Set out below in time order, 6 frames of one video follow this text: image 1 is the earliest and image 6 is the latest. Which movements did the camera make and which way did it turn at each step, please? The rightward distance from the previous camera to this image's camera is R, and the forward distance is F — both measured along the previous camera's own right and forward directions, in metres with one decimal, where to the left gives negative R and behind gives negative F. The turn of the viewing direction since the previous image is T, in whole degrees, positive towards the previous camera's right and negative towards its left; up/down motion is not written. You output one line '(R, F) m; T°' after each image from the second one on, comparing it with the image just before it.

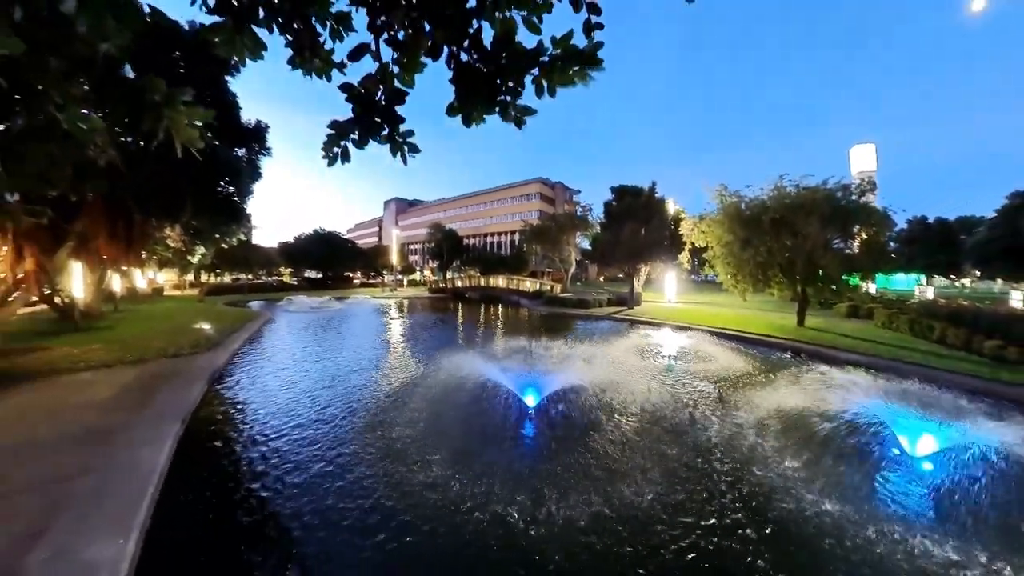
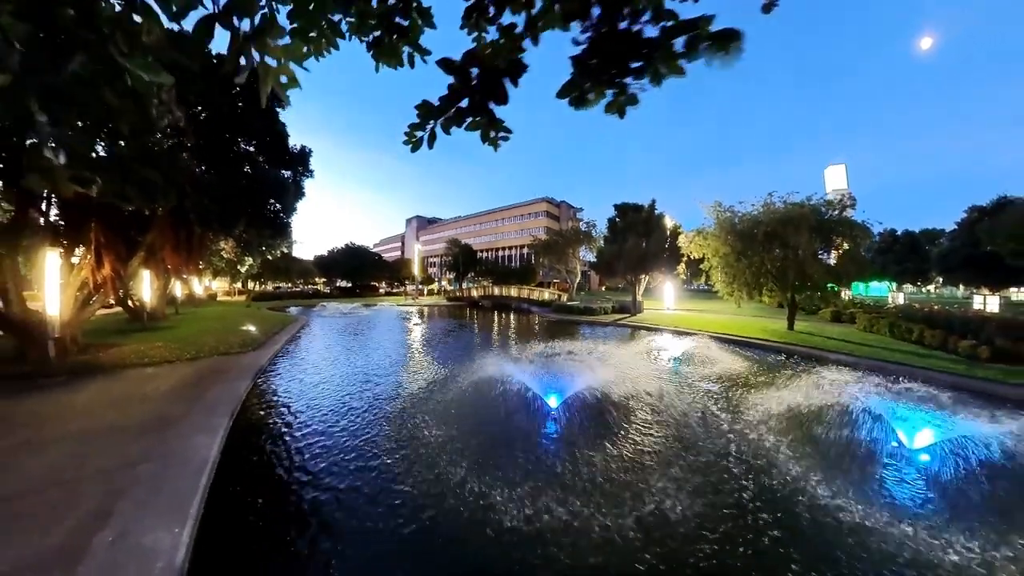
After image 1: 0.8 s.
(-0.2, -1.1) m; -1°
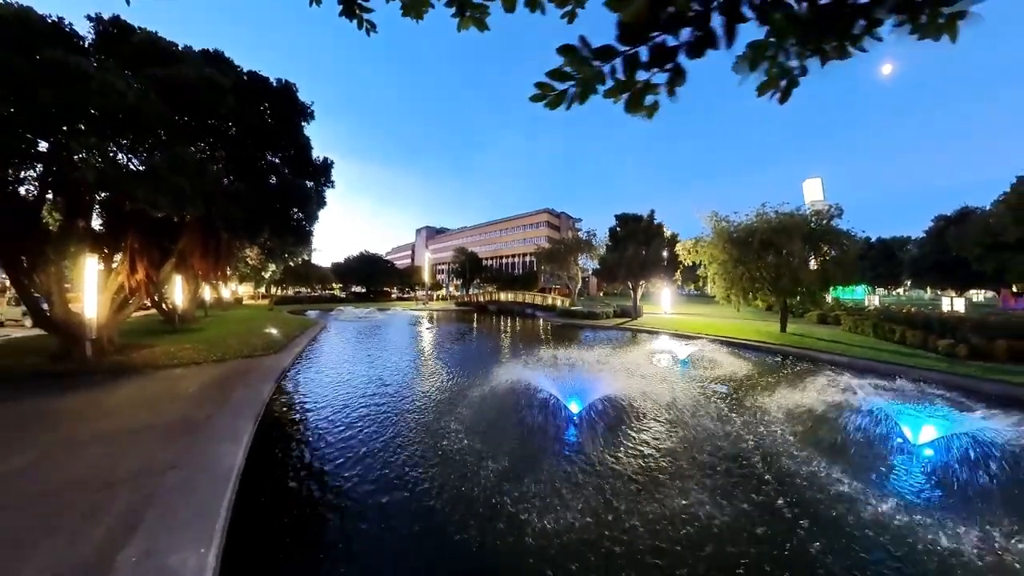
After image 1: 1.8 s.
(-0.4, -0.7) m; +1°
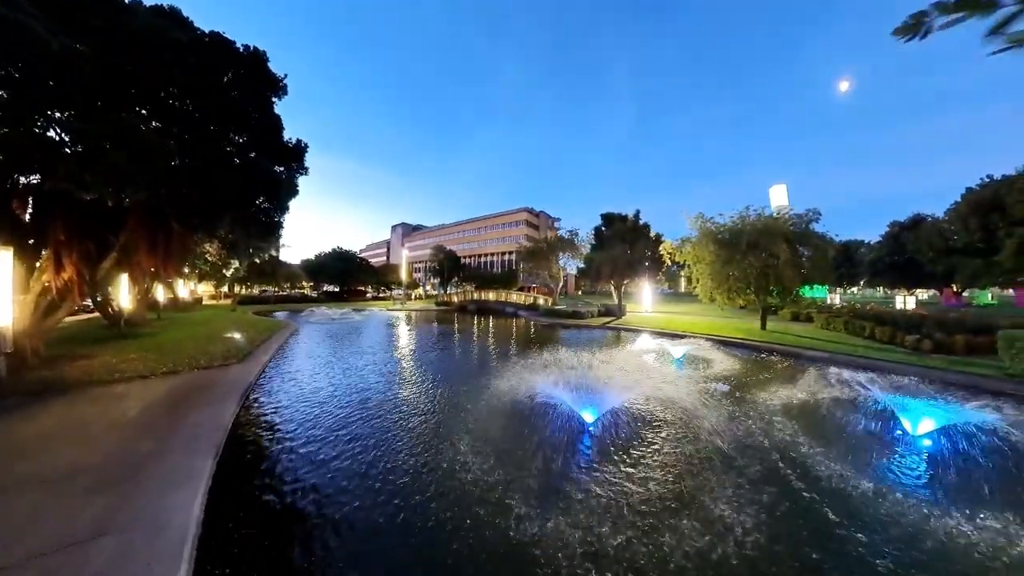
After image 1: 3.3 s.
(-0.8, +0.5) m; +5°
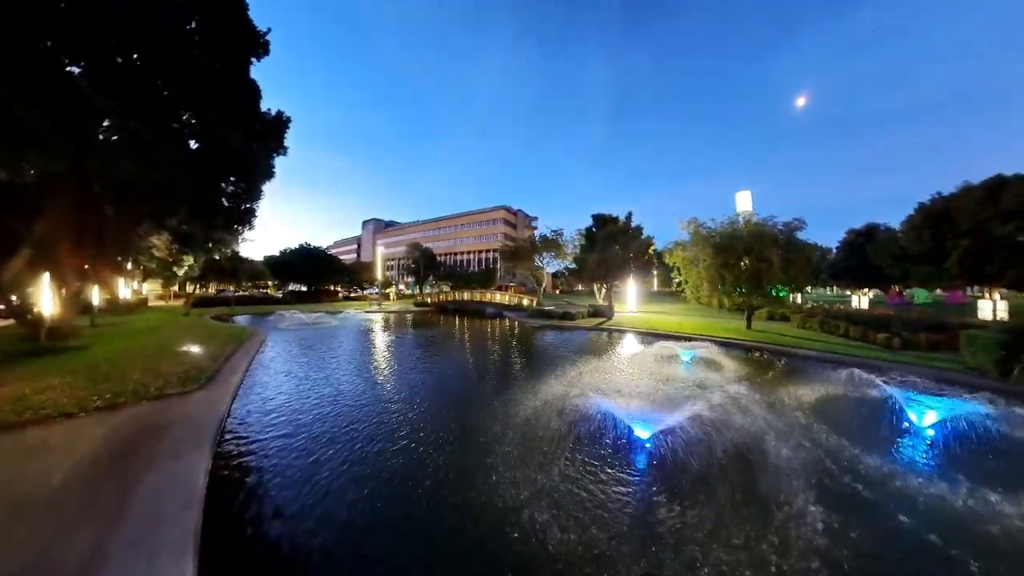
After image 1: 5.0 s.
(-1.2, +0.8) m; +7°
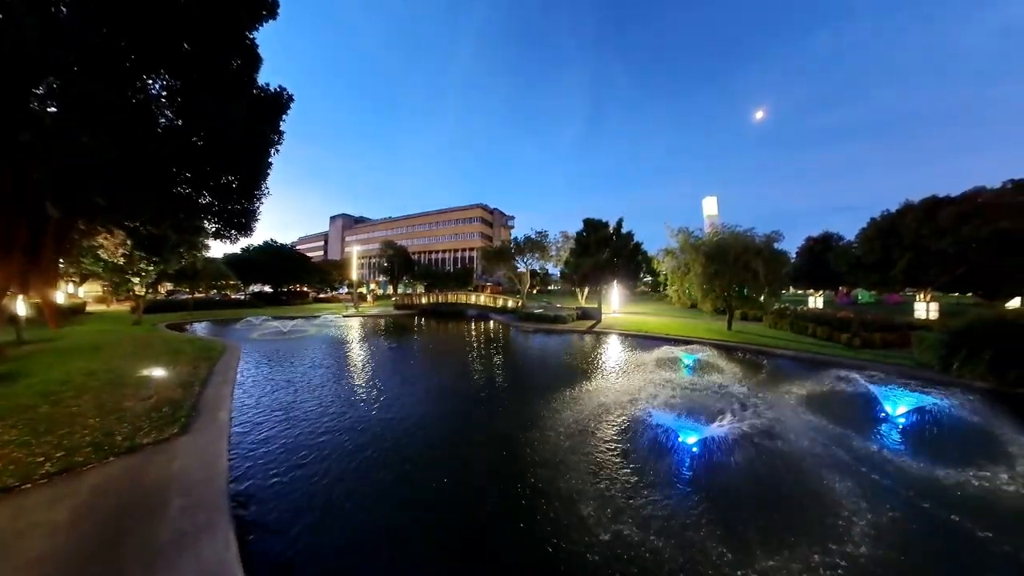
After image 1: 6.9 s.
(-1.2, +0.7) m; +7°
